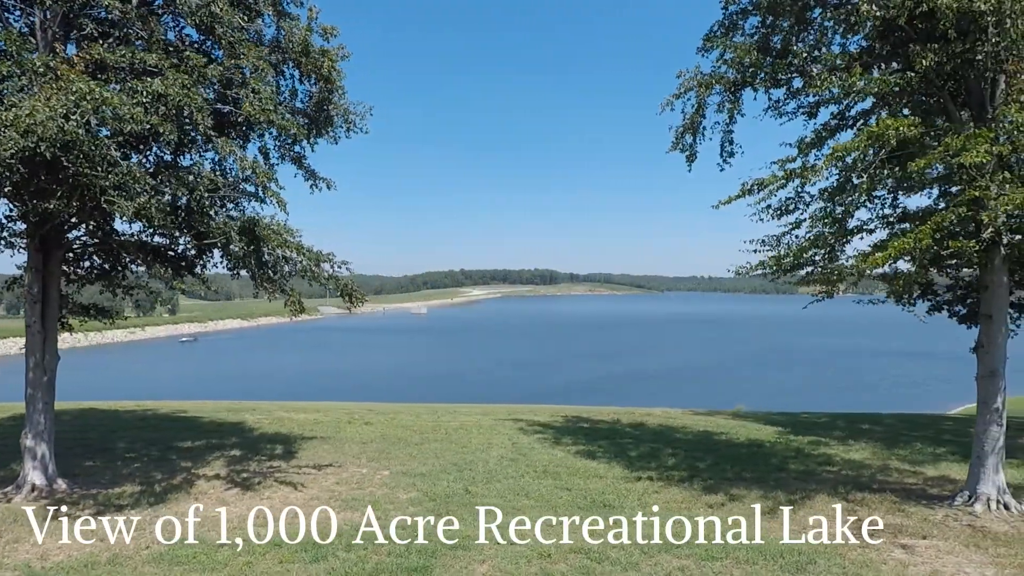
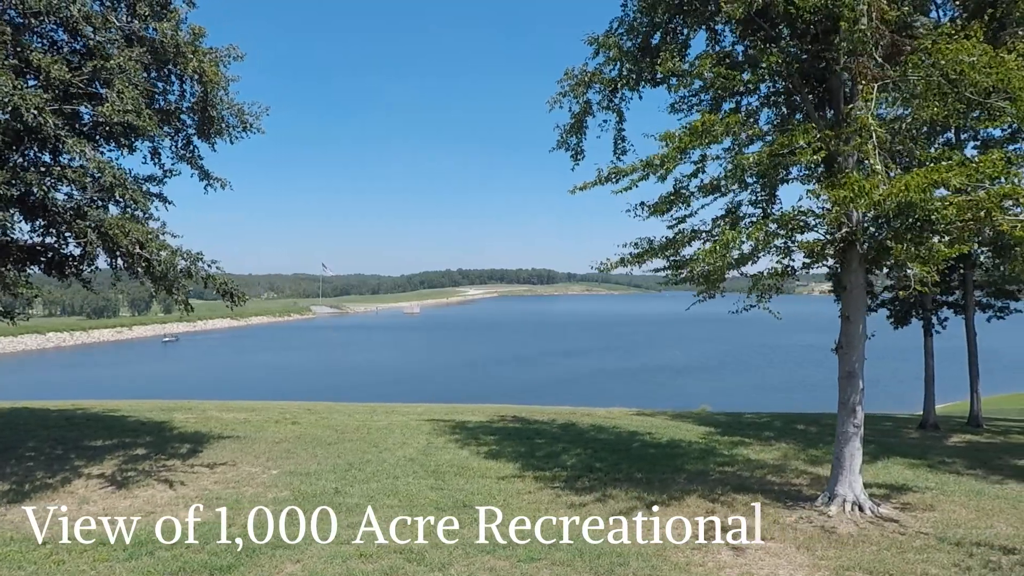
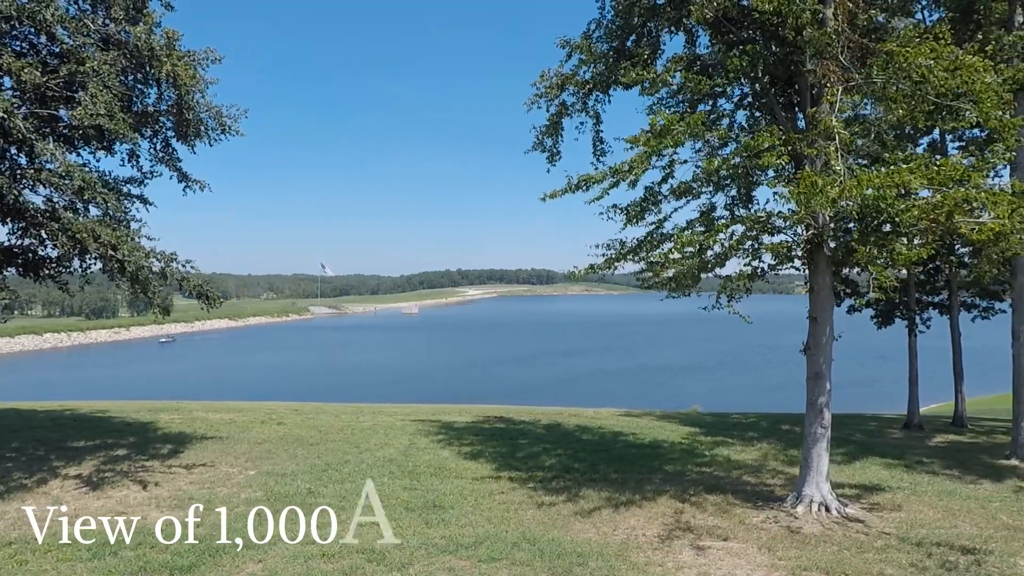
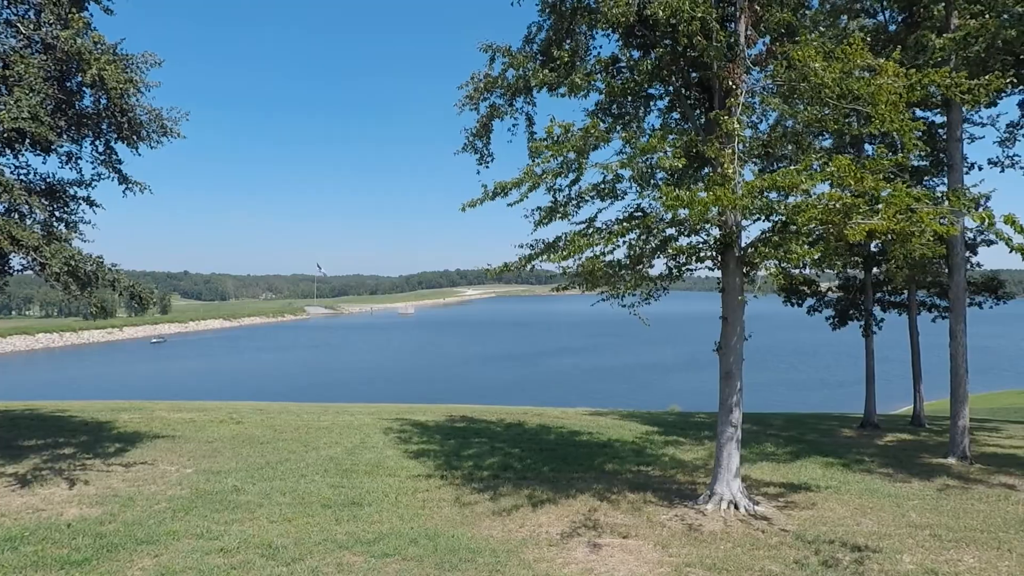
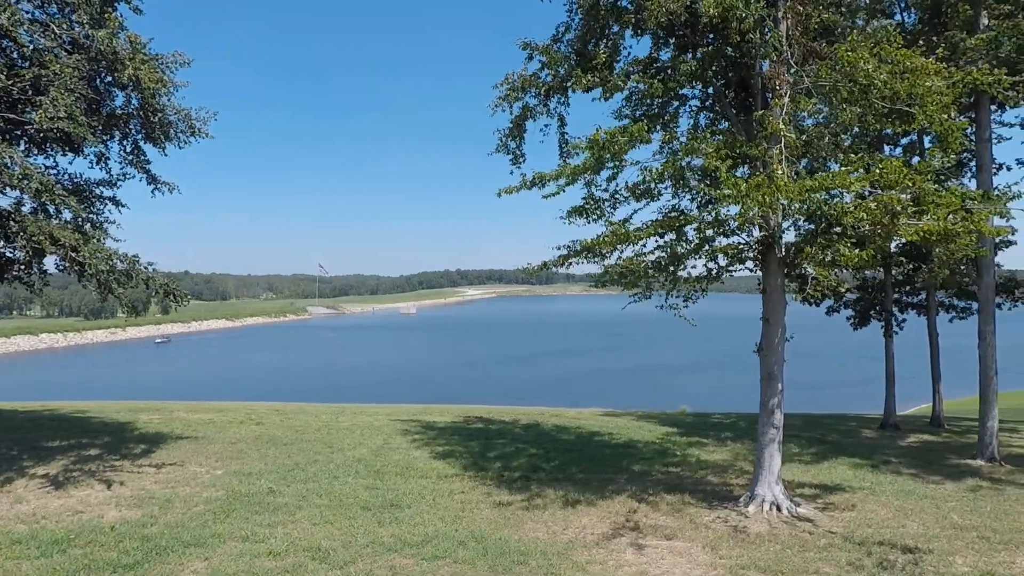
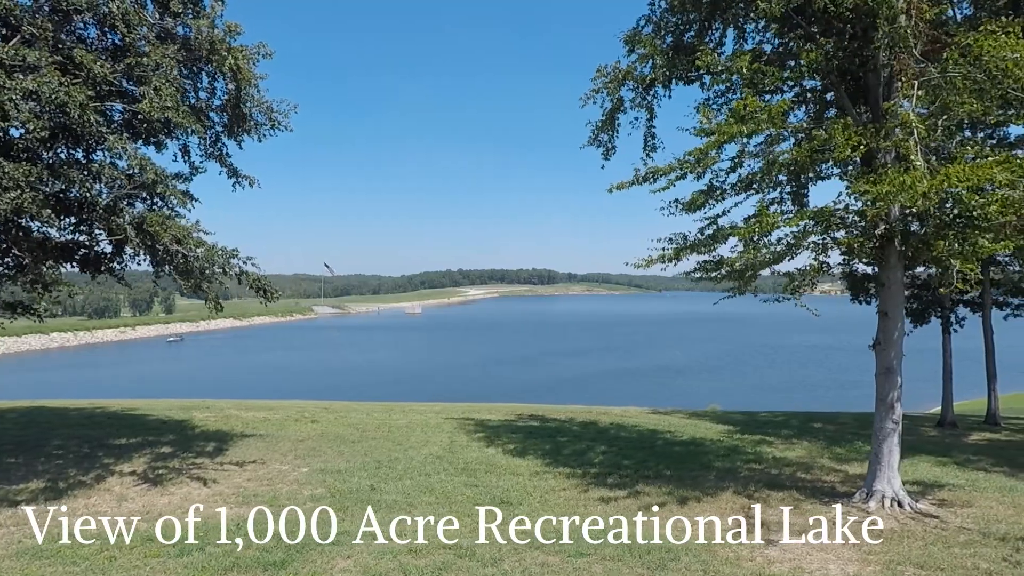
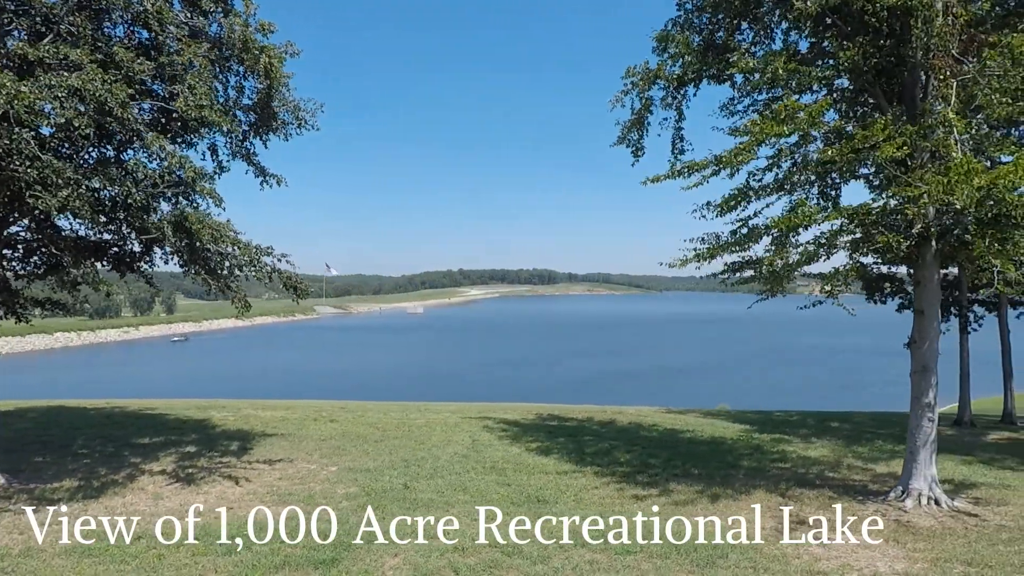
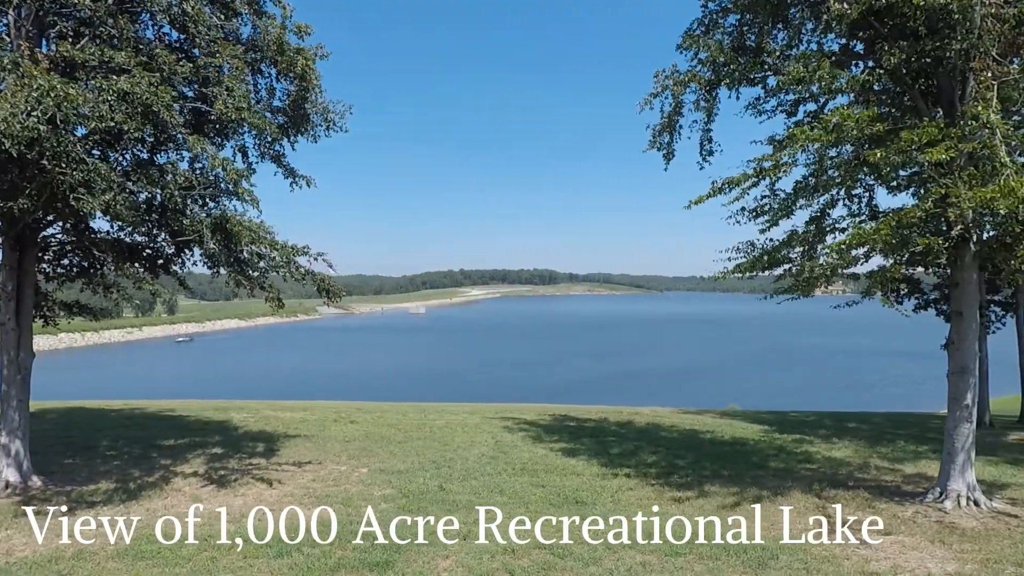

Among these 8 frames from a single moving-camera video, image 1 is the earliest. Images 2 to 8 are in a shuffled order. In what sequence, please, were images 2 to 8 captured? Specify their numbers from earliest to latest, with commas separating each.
8, 7, 6, 2, 3, 5, 4
